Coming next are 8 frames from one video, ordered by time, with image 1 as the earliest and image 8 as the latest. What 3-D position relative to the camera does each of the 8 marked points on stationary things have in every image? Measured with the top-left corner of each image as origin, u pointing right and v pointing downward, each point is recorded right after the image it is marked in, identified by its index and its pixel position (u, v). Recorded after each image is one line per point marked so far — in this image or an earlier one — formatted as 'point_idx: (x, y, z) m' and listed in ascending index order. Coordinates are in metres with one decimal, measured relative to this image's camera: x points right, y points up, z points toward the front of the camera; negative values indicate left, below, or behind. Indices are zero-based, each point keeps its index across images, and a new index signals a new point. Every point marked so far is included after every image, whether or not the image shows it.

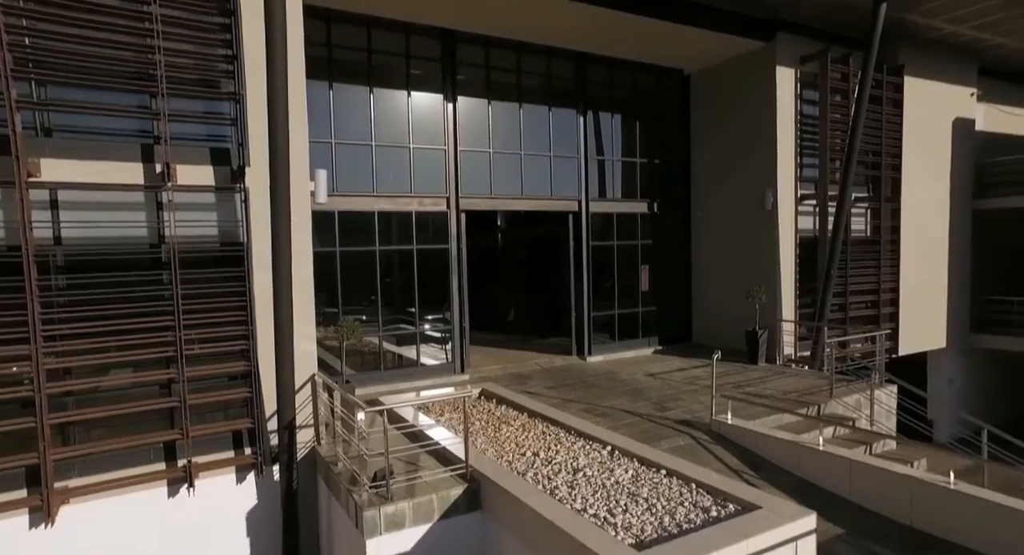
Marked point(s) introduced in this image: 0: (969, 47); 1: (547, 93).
0: (+9.1, +4.6, +13.0) m
1: (+0.7, +3.4, +12.0) m
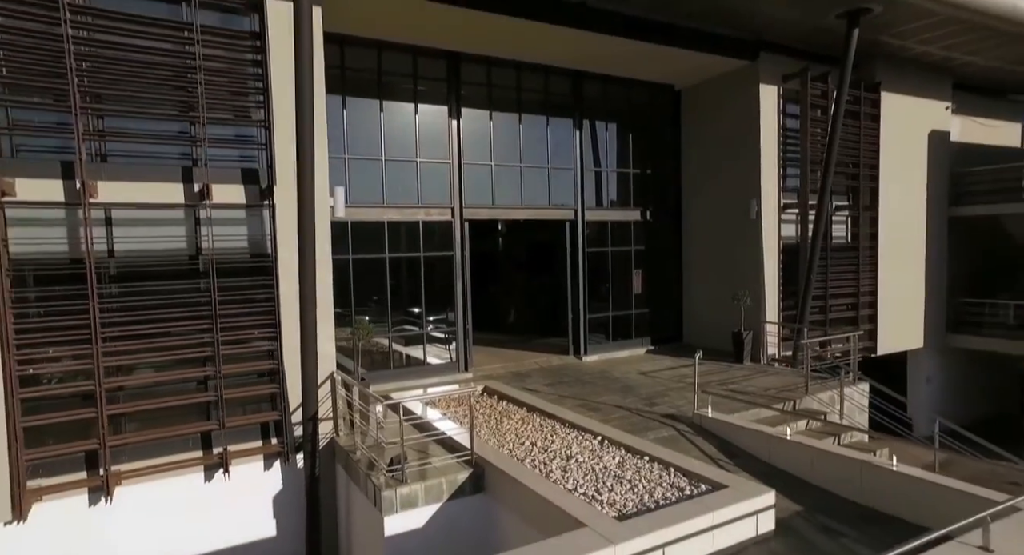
0: (+9.1, +4.5, +13.8) m
1: (+0.7, +3.3, +12.8) m
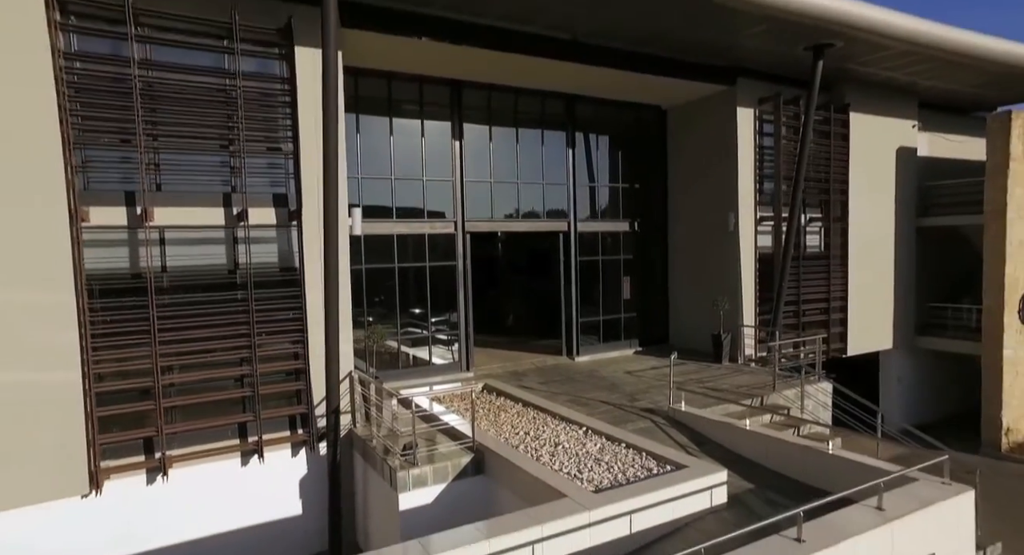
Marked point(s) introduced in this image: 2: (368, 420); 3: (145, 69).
0: (+9.1, +4.4, +15.0) m
1: (+0.6, +3.2, +14.0) m
2: (-2.0, -1.9, +8.9) m
3: (-4.4, +2.5, +7.7) m
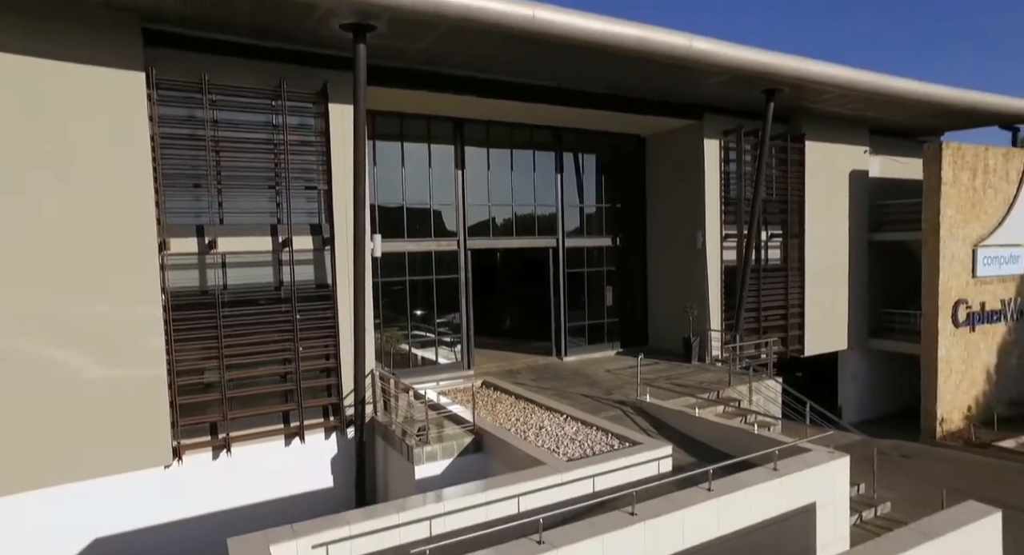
0: (+8.9, +4.1, +16.9) m
1: (+0.5, +2.9, +15.9) m
2: (-2.1, -2.2, +10.9) m
3: (-4.5, +2.2, +9.7) m
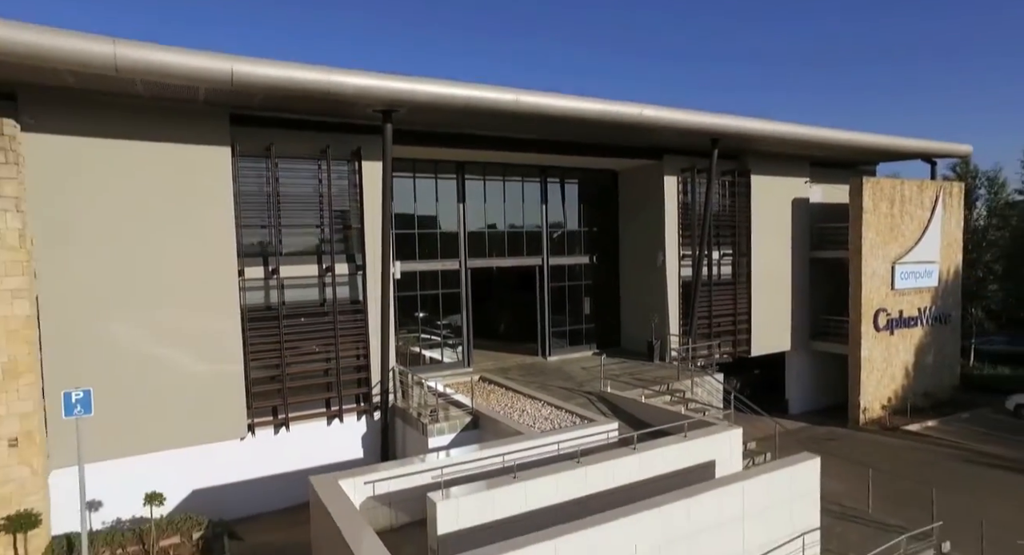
0: (+8.7, +3.8, +20.1) m
1: (+0.3, +2.6, +19.1) m
2: (-2.3, -2.6, +14.0) m
3: (-4.7, +1.9, +12.9) m
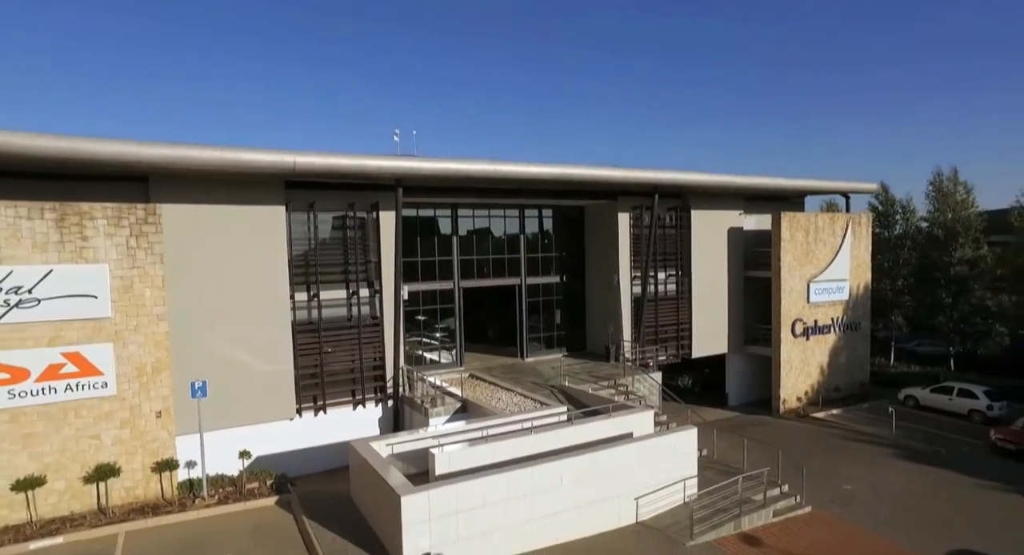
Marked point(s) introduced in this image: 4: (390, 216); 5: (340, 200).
0: (+8.2, +3.2, +24.6) m
1: (-0.3, +2.0, +23.6) m
2: (-2.9, -3.2, +18.5) m
3: (-5.2, +1.3, +17.4) m
4: (-3.5, +1.8, +18.4) m
5: (-4.6, +2.1, +17.6) m
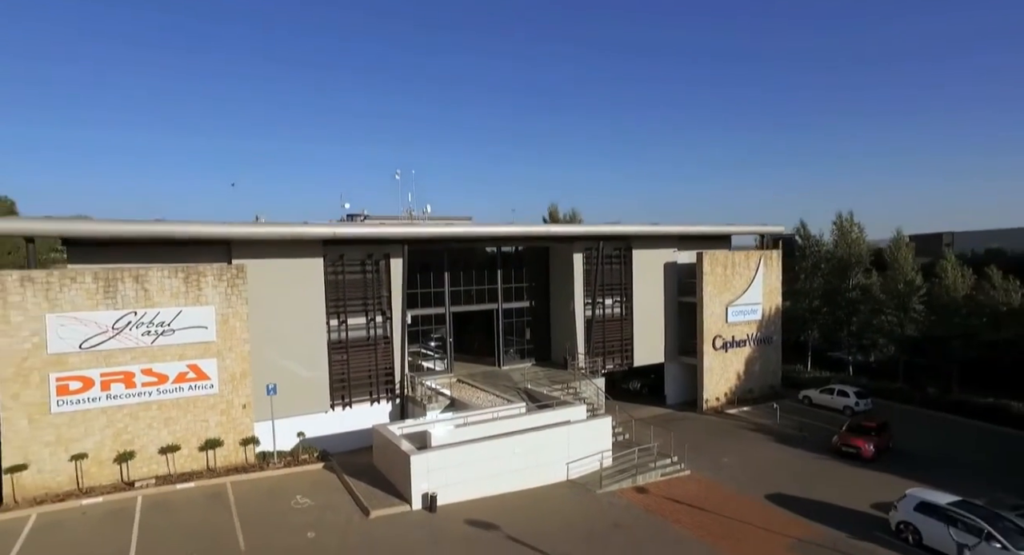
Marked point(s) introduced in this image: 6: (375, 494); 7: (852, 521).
0: (+7.2, +2.0, +31.1) m
1: (-1.2, +0.8, +30.0) m
2: (-3.8, -4.3, +24.9) m
3: (-6.1, +0.1, +23.7) m
4: (-4.4, +0.6, +24.8) m
5: (-5.5, +1.0, +23.9) m
6: (-3.7, -5.9, +17.8) m
7: (+8.7, -6.2, +16.6) m
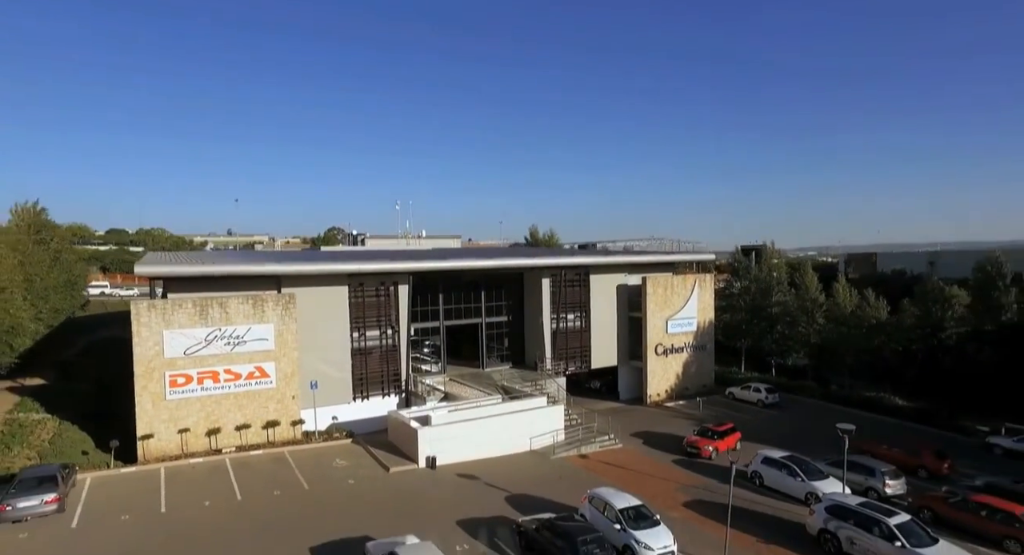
0: (+6.1, +0.8, +38.4) m
1: (-2.3, -0.3, +37.2) m
2: (-4.8, -5.4, +31.9) m
3: (-7.1, -0.9, +30.8) m
4: (-5.3, -0.4, +31.9) m
5: (-6.5, -0.1, +31.0) m
6: (-4.6, -6.9, +24.9) m
7: (+7.8, -7.2, +23.9) m
